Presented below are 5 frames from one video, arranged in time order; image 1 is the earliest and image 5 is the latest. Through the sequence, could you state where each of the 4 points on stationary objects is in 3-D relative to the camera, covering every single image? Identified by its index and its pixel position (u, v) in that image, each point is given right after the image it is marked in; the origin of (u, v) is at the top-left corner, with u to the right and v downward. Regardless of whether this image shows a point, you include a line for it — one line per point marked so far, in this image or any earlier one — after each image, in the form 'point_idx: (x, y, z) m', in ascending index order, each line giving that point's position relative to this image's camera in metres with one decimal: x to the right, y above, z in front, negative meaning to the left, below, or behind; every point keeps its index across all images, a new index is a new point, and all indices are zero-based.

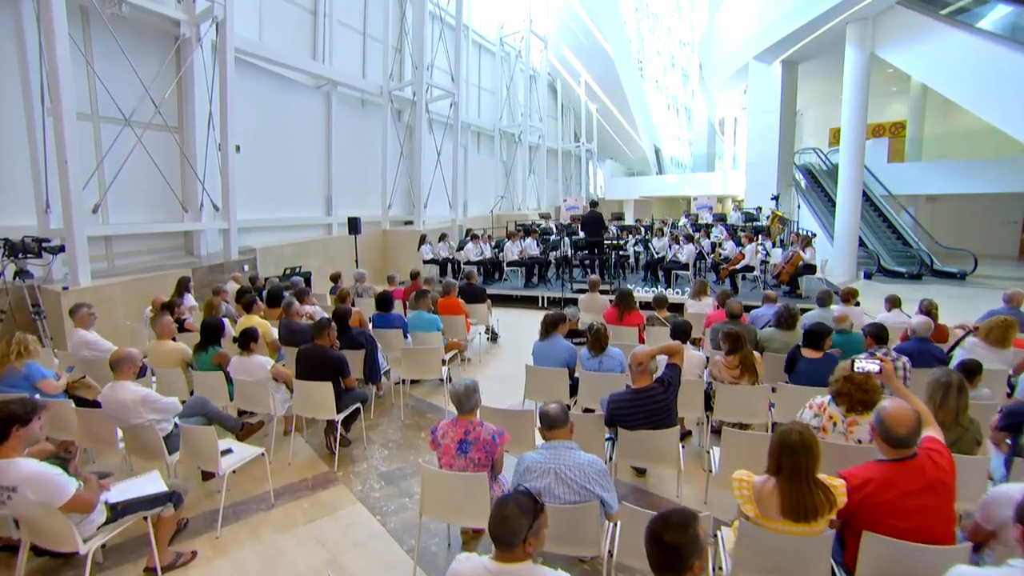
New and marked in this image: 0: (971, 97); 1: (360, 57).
0: (+8.4, +3.6, +11.2) m
1: (-3.3, +5.0, +13.1) m
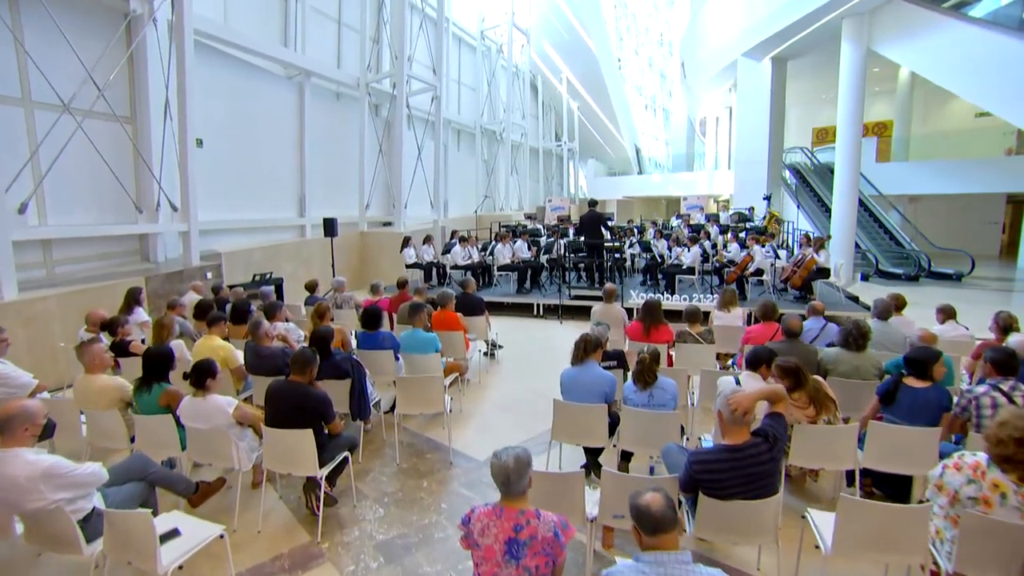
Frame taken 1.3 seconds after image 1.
0: (+8.2, +3.6, +10.8) m
1: (-3.6, +4.9, +12.2) m
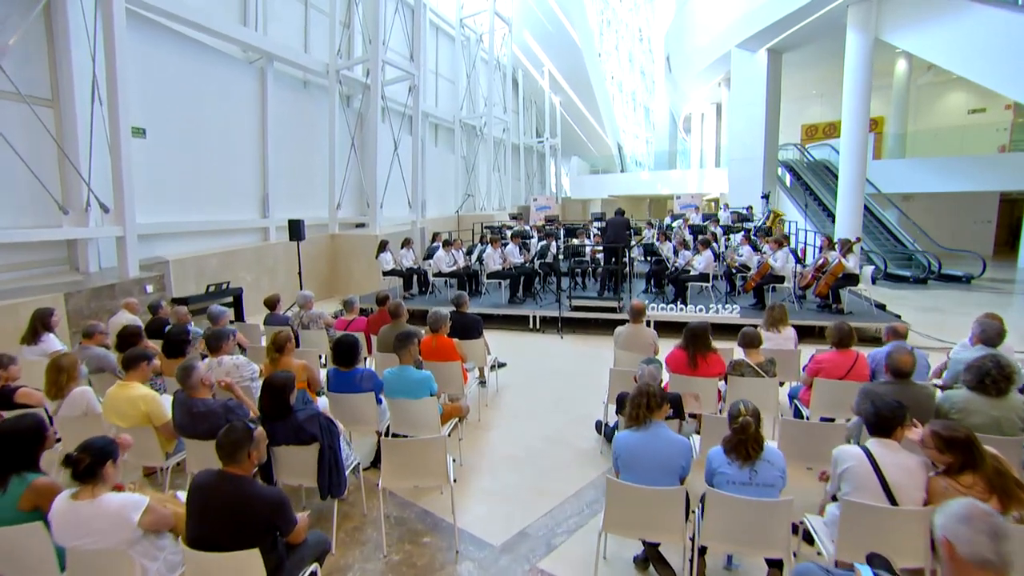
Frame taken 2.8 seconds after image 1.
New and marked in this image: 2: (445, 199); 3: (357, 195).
0: (+8.0, +3.5, +10.1) m
1: (-3.9, +4.8, +11.0) m
2: (-1.9, +2.6, +17.2) m
3: (-3.4, +2.0, +12.9) m
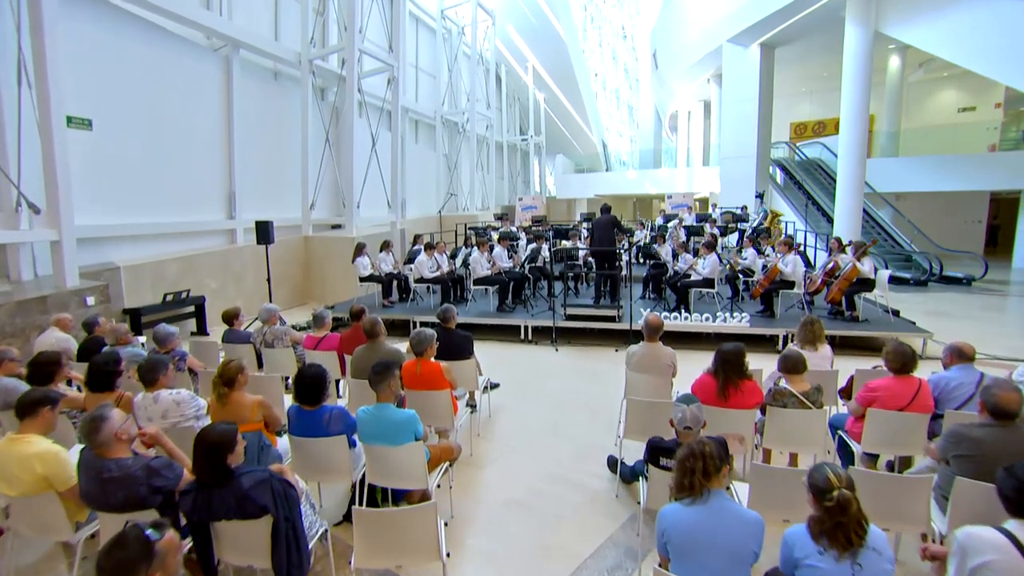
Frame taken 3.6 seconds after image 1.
0: (+7.8, +3.5, +9.7) m
1: (-4.1, +4.6, +10.2) m
2: (-2.4, +2.5, +16.5) m
3: (-3.6, +1.9, +12.2) m
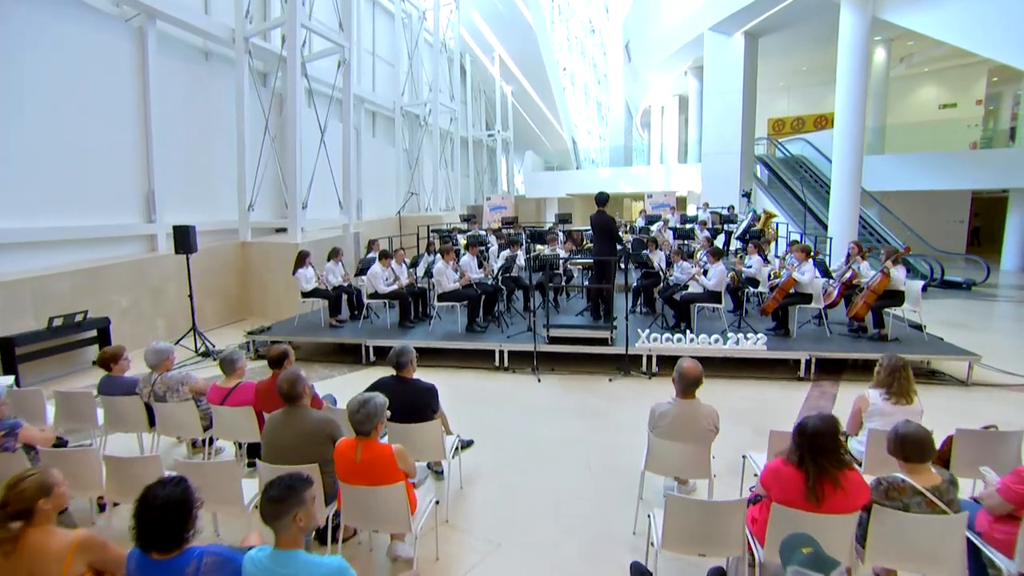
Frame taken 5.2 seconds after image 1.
0: (+7.4, +3.4, +8.9) m
1: (-4.6, +4.4, +8.7) m
2: (-3.2, +2.3, +15.1) m
3: (-4.2, +1.7, +10.7) m
